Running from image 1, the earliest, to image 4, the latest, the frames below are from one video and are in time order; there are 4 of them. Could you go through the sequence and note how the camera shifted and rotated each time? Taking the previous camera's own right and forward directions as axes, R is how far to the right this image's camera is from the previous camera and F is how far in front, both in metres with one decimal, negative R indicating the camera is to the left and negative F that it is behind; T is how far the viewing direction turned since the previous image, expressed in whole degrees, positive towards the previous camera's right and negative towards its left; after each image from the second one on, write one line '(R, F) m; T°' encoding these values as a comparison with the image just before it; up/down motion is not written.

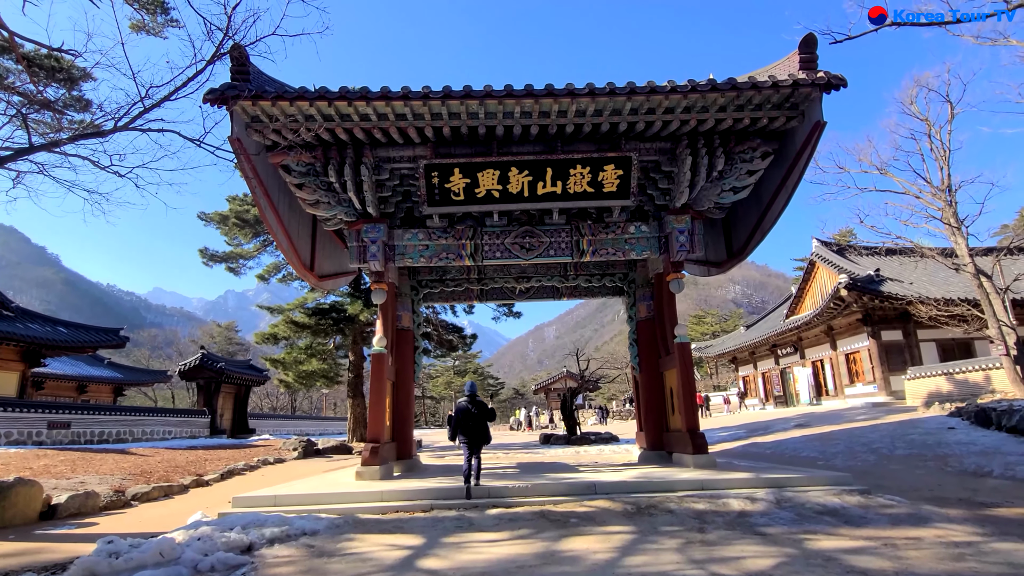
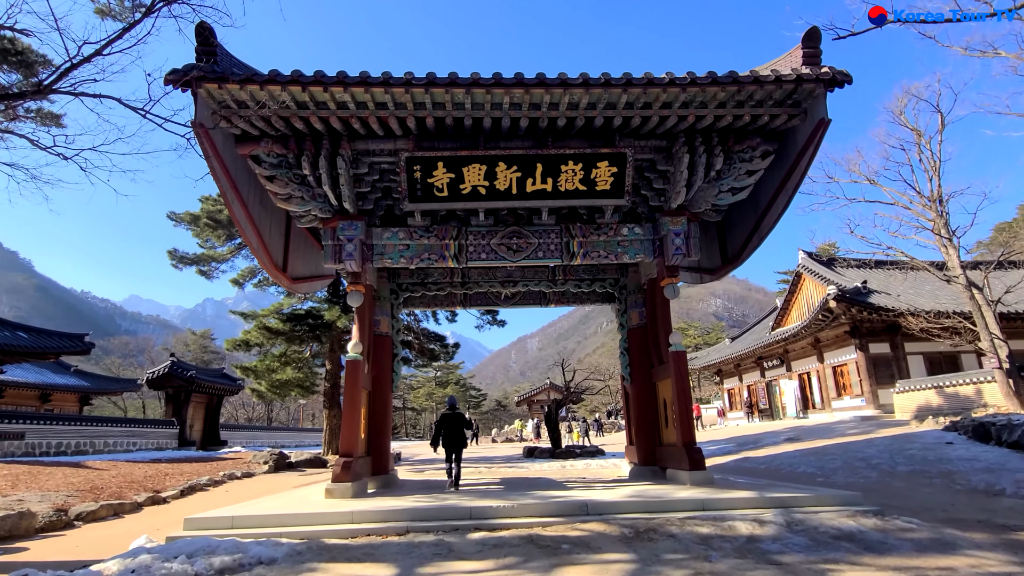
(0.0, +0.5) m; +2°
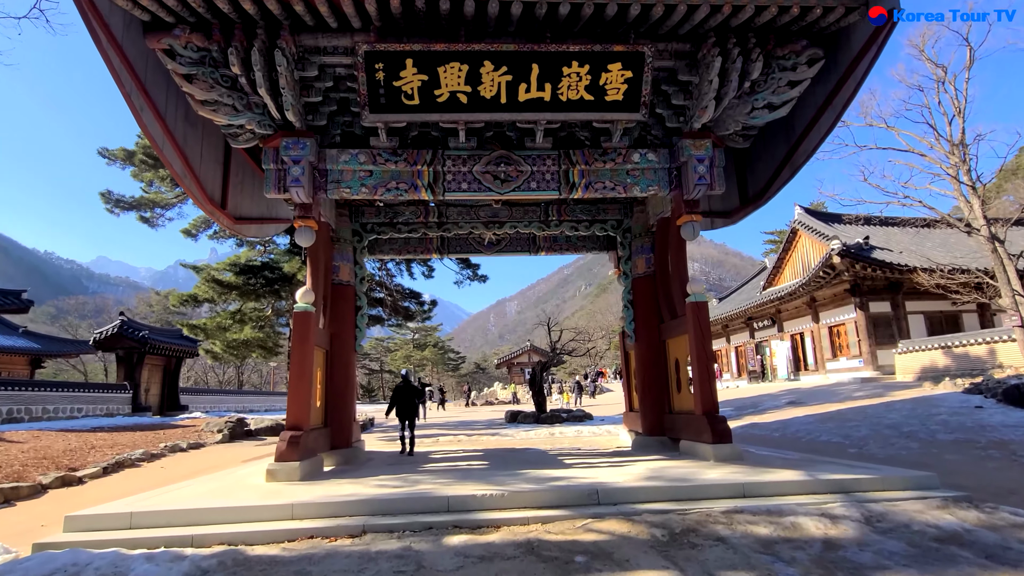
(-0.1, +1.3) m; +2°
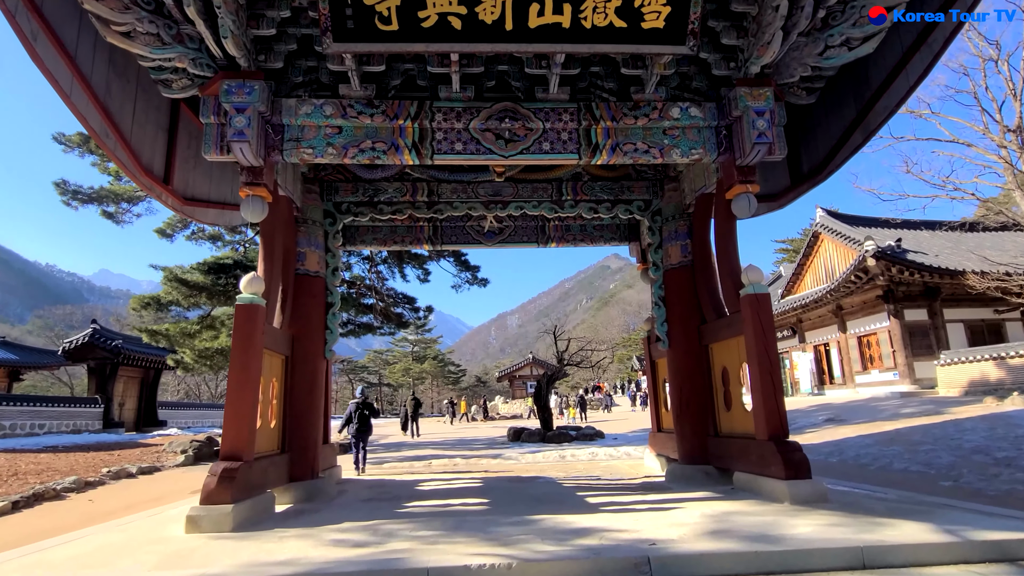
(0.0, +1.3) m; 0°
